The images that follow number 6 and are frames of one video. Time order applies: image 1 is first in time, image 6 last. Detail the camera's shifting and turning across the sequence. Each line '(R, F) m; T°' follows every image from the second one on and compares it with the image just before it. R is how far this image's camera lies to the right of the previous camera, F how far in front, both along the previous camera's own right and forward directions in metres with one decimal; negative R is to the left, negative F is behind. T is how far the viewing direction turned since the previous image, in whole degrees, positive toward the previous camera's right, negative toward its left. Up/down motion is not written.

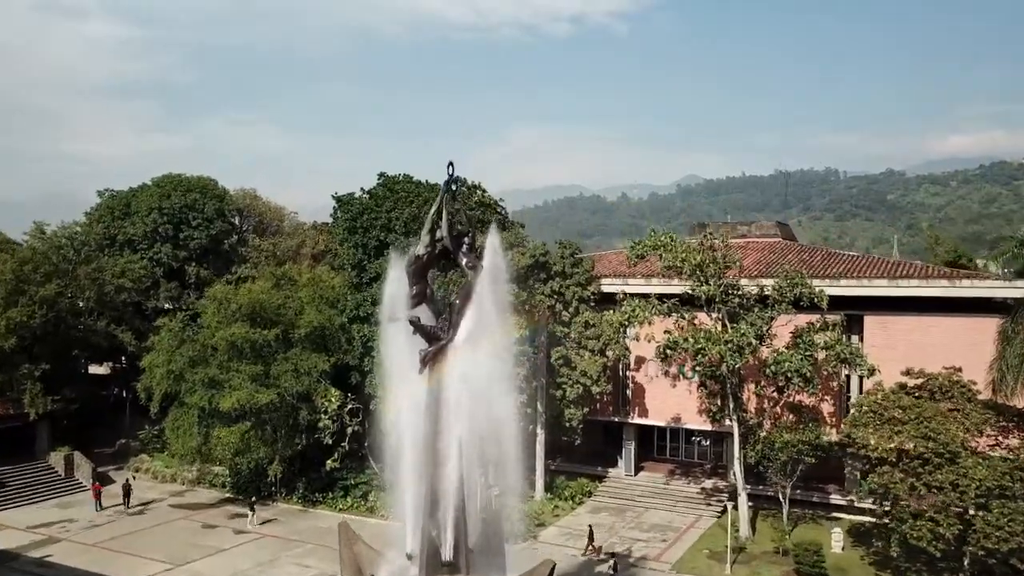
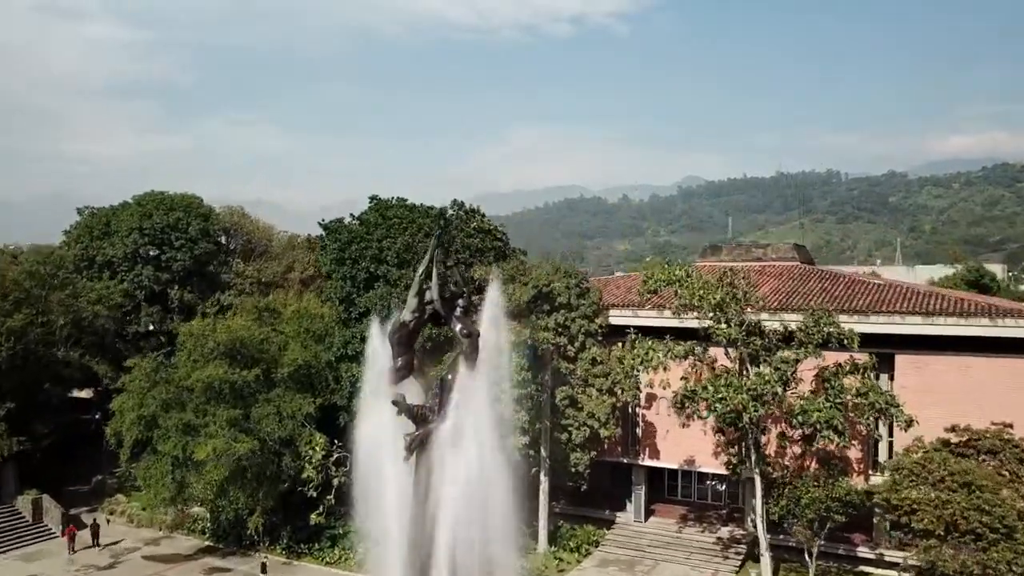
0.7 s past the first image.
(0.0, +1.5) m; 0°
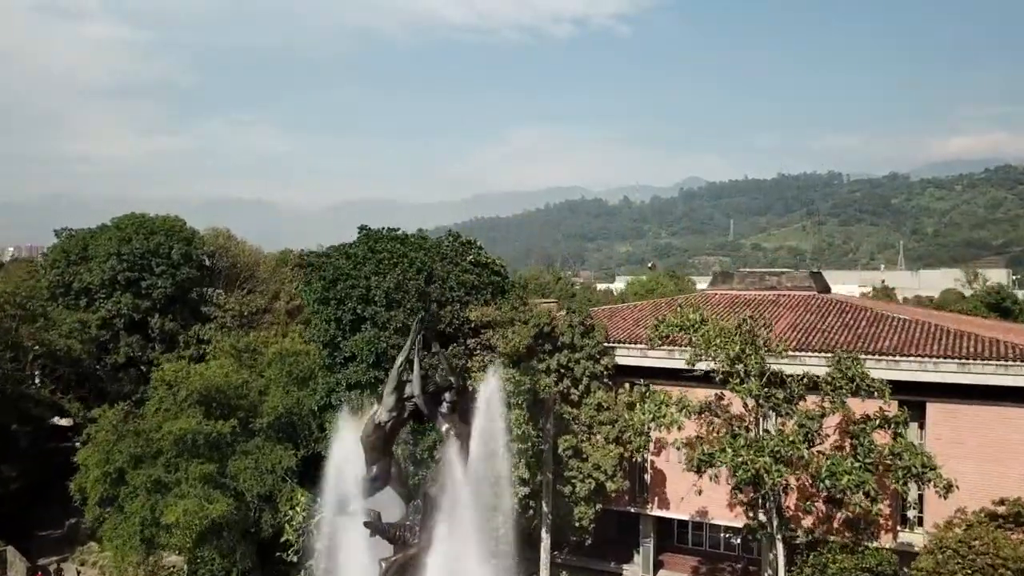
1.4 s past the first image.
(0.0, +1.4) m; 0°
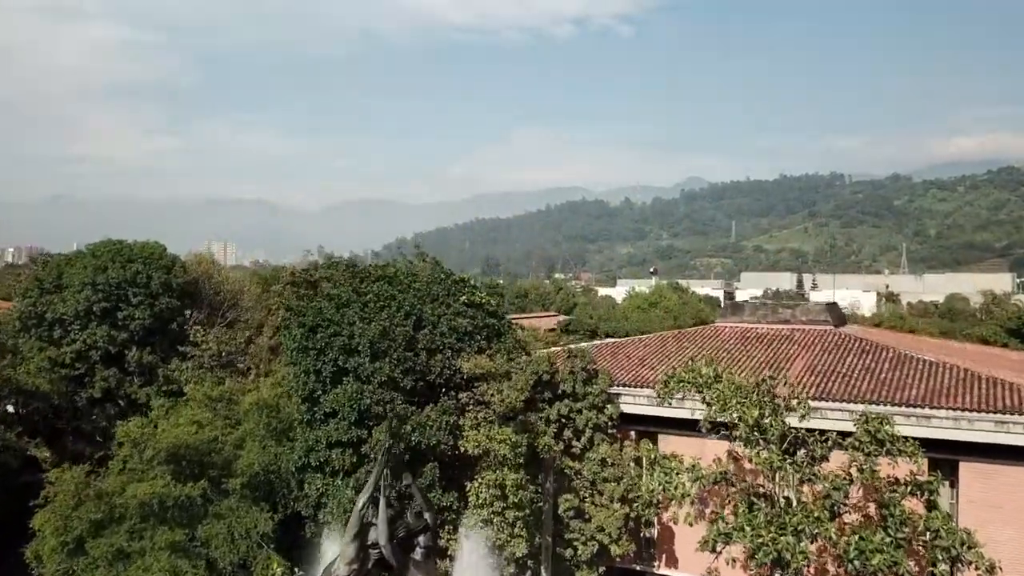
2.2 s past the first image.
(+0.1, +1.3) m; 0°
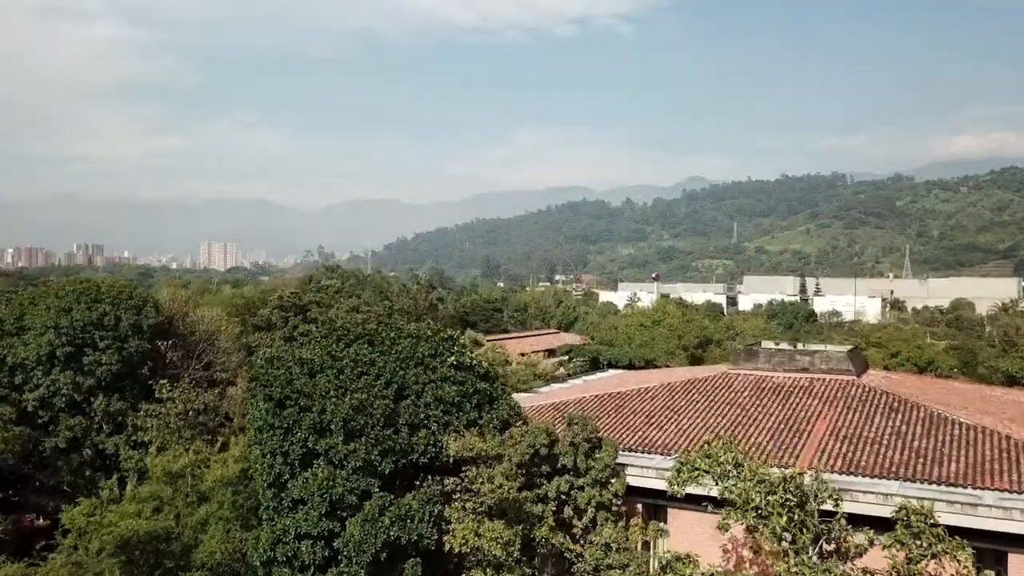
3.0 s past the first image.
(+0.1, +1.7) m; 0°
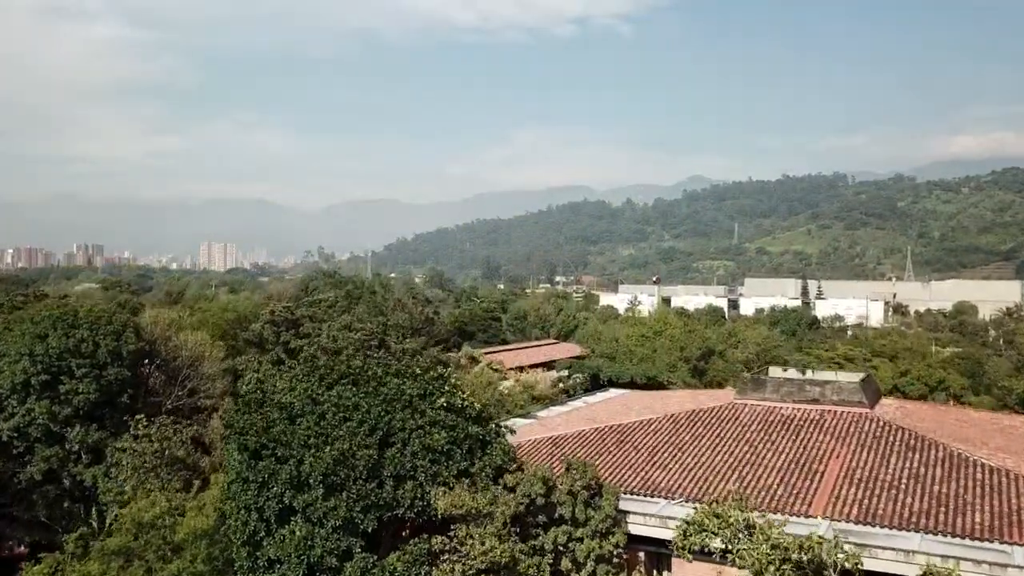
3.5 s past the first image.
(+0.1, +0.9) m; 0°
